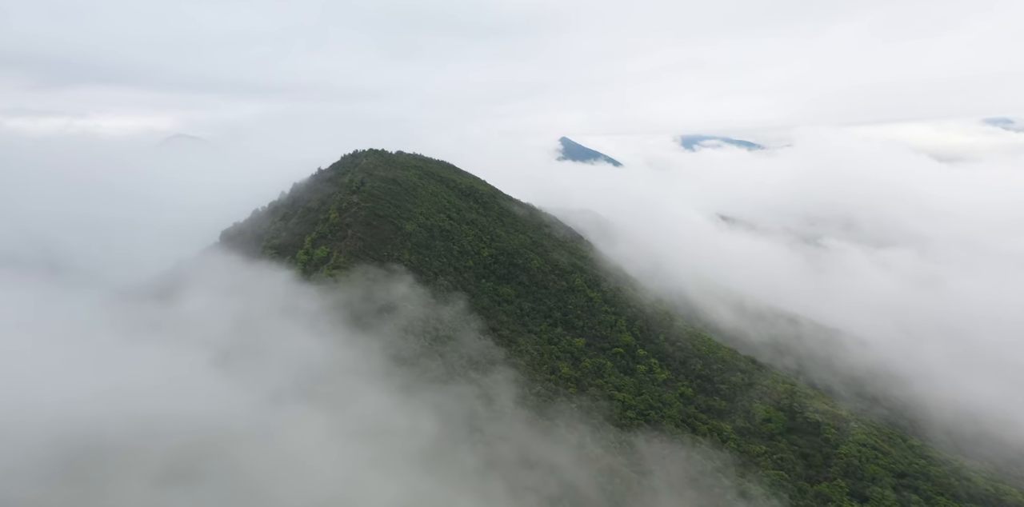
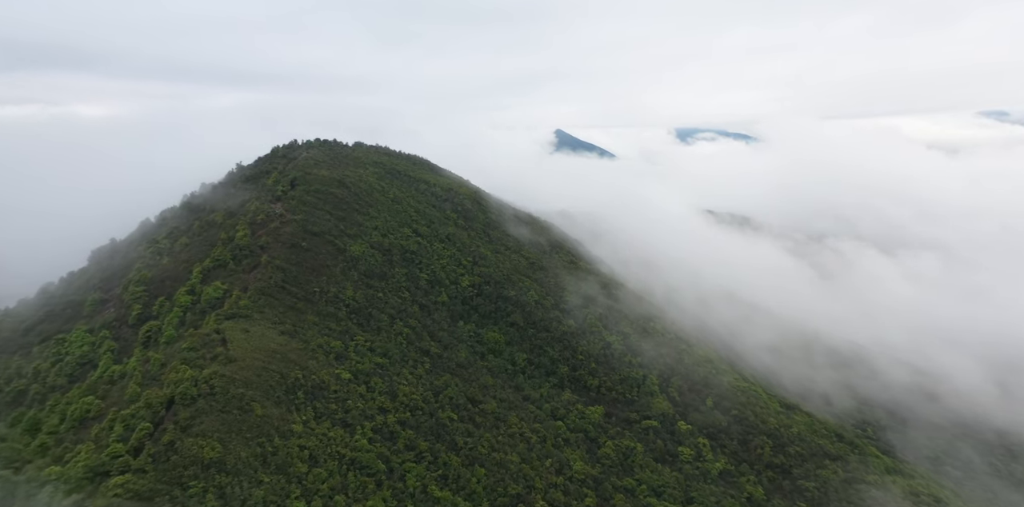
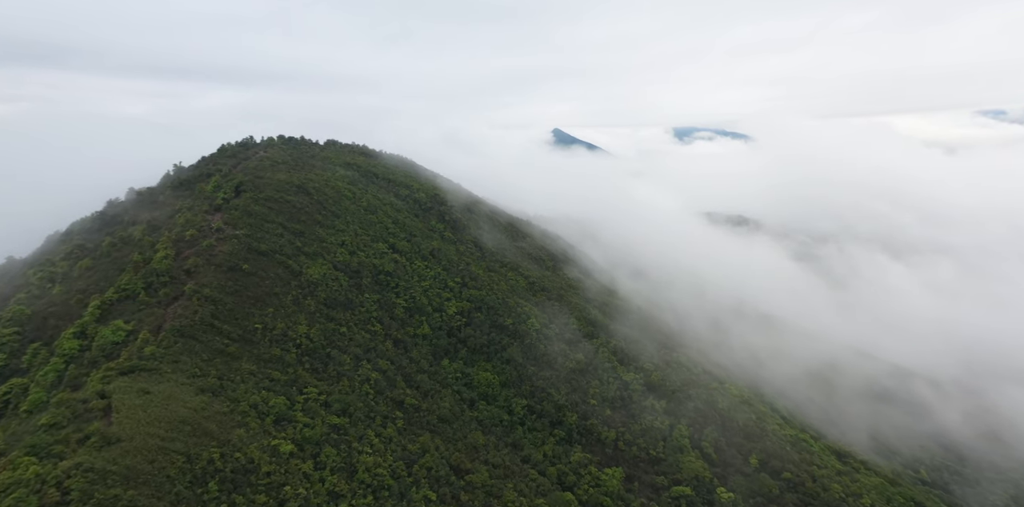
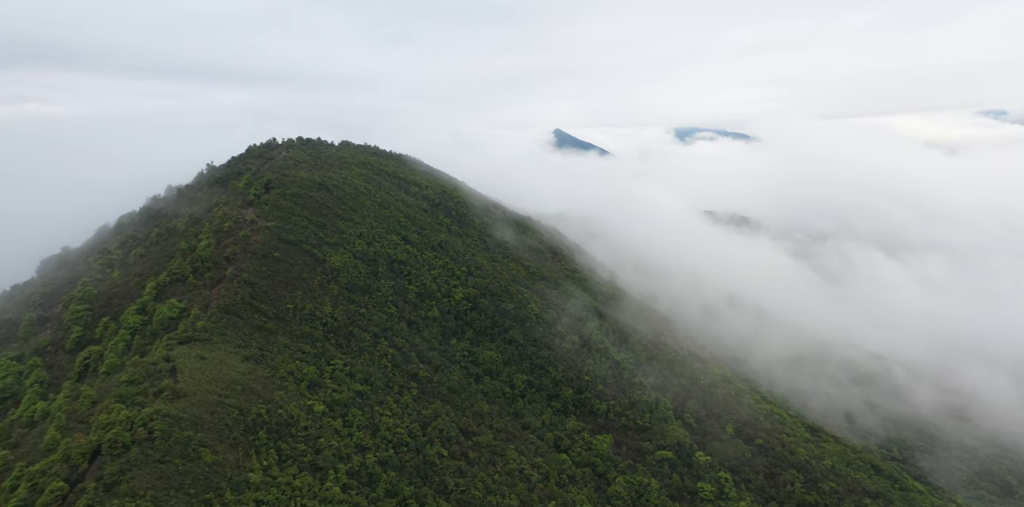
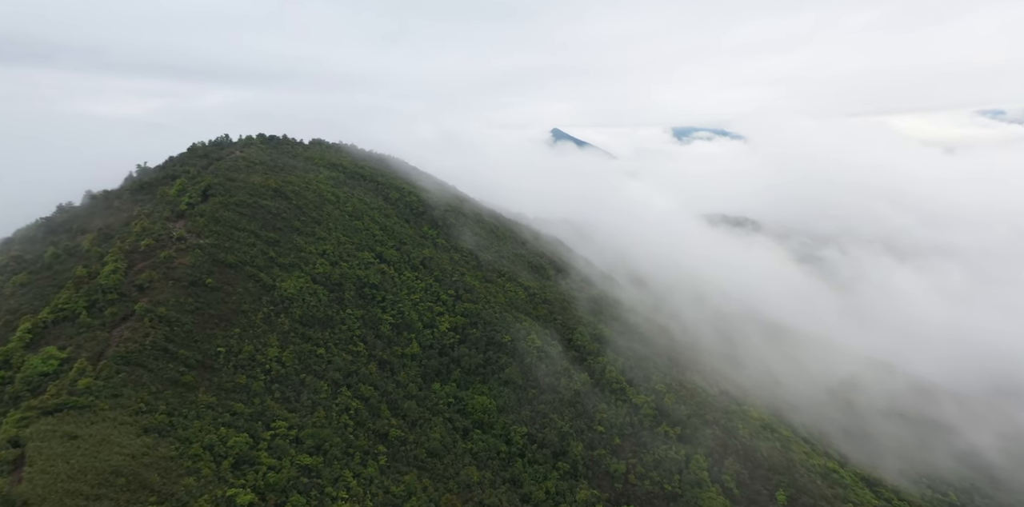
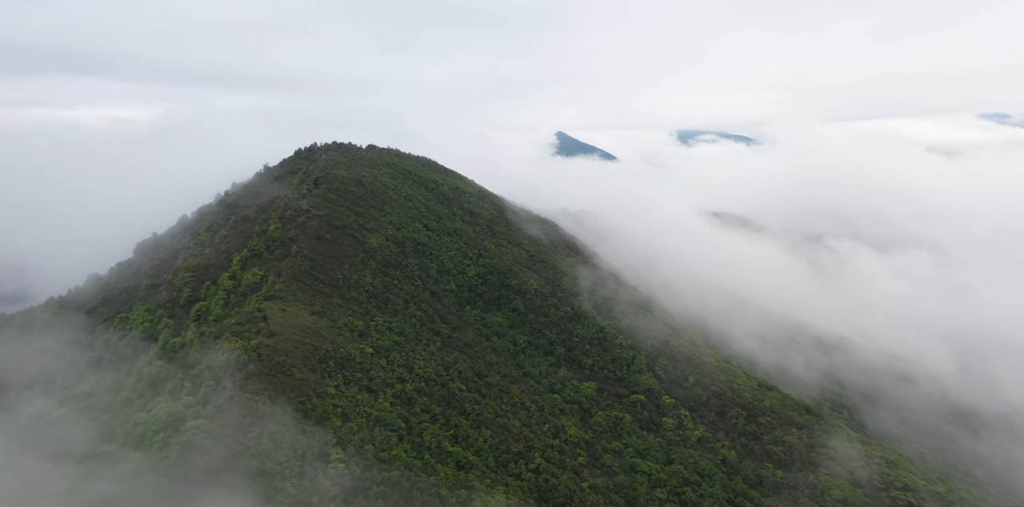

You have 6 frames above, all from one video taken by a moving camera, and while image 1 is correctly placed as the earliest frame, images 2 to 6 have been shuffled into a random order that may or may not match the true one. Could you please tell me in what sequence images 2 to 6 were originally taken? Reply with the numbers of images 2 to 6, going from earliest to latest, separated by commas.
6, 2, 4, 3, 5
